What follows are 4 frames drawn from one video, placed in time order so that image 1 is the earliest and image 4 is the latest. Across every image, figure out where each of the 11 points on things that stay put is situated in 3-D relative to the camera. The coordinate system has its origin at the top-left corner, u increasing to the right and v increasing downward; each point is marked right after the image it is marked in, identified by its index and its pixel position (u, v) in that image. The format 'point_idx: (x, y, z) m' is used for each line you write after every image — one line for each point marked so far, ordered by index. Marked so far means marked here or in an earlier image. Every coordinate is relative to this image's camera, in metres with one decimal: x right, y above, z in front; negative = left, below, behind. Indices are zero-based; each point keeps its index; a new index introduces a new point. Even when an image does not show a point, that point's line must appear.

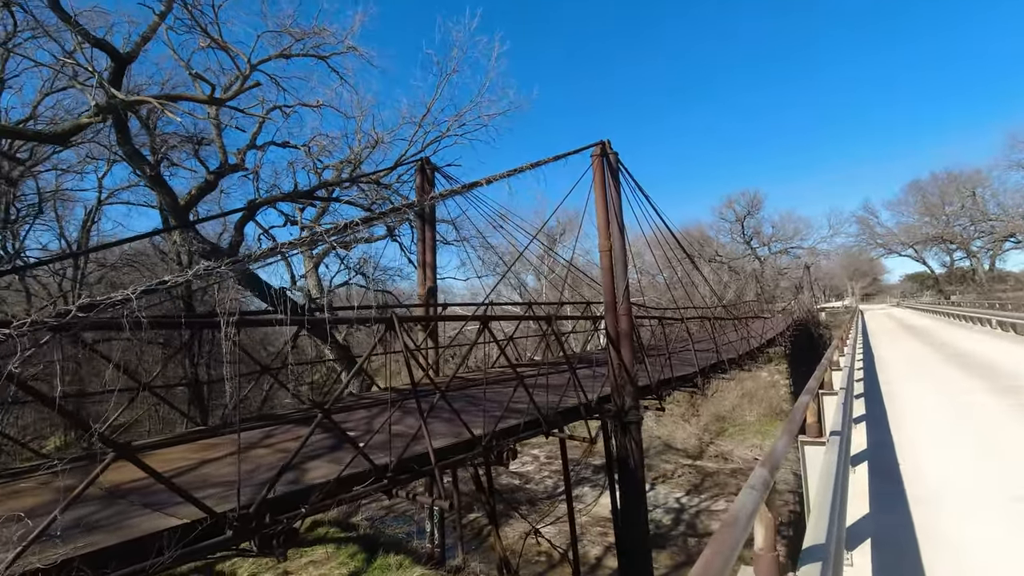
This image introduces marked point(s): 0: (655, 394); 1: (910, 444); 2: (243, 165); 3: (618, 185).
0: (+2.3, -1.7, +9.2) m
1: (+3.8, -1.5, +5.3) m
2: (-5.8, +2.7, +12.1) m
3: (+1.5, +1.5, +8.0) m
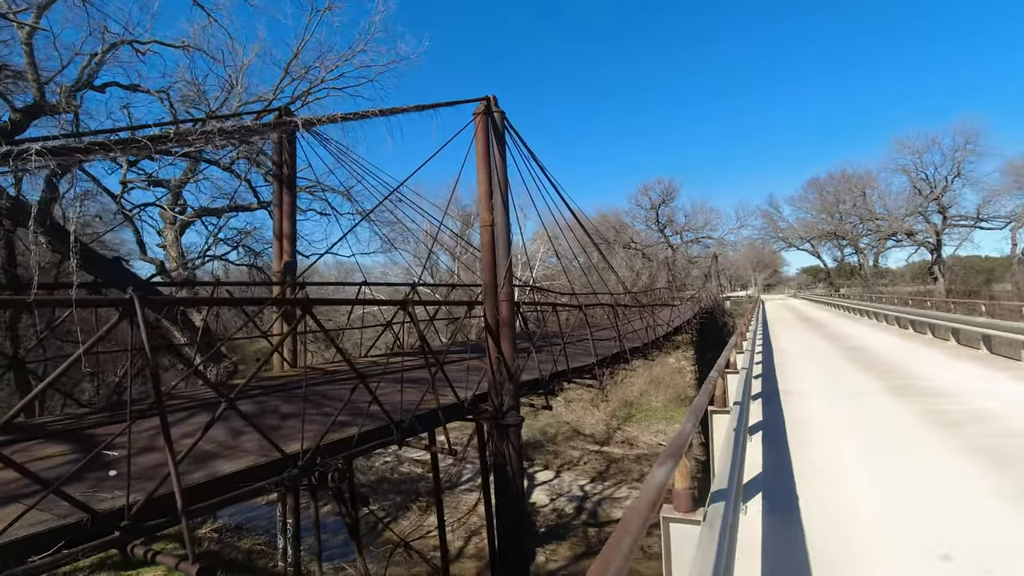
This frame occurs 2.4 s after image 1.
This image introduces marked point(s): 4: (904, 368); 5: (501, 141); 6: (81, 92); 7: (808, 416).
0: (+0.5, -1.5, +8.2) m
1: (+2.5, -1.4, +4.6) m
2: (-7.9, +3.2, +9.9) m
3: (-0.1, +1.7, +6.9) m
4: (+5.8, -1.2, +8.2) m
5: (-0.2, +1.8, +6.8) m
6: (-8.0, +3.7, +10.4) m
7: (+3.2, -1.4, +5.9) m
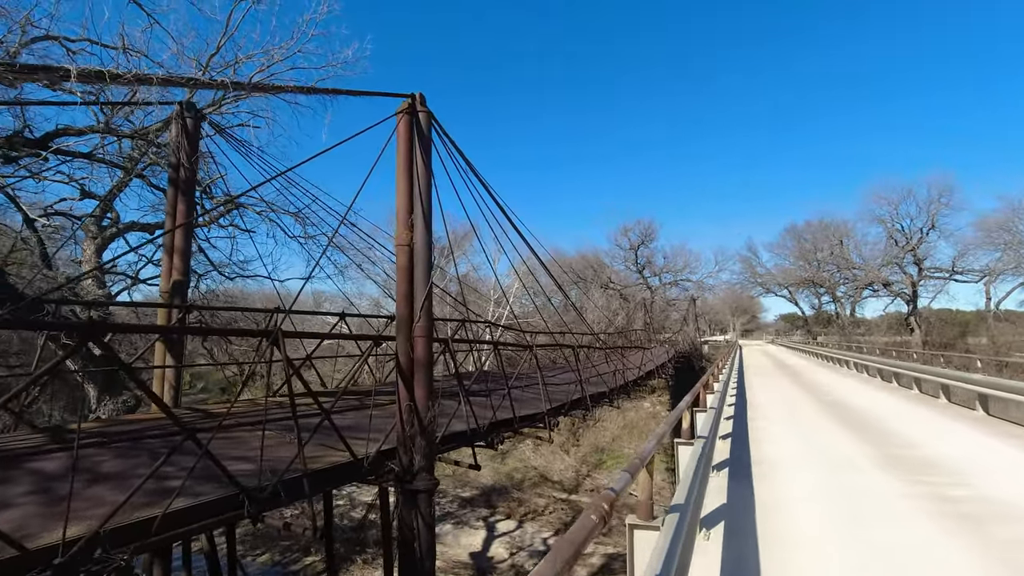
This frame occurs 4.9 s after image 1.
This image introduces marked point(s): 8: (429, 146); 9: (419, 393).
0: (-0.4, -1.9, +7.0) m
1: (+1.7, -1.7, +3.4) m
2: (-8.6, +3.0, +8.7) m
3: (-0.8, +1.4, +5.8) m
4: (+4.9, -1.8, +7.2) m
5: (-0.9, +1.5, +5.8) m
6: (-8.8, +3.4, +9.2) m
7: (+2.3, -1.7, +4.8) m
8: (-0.9, +1.5, +5.8) m
9: (-0.9, -1.0, +5.4) m
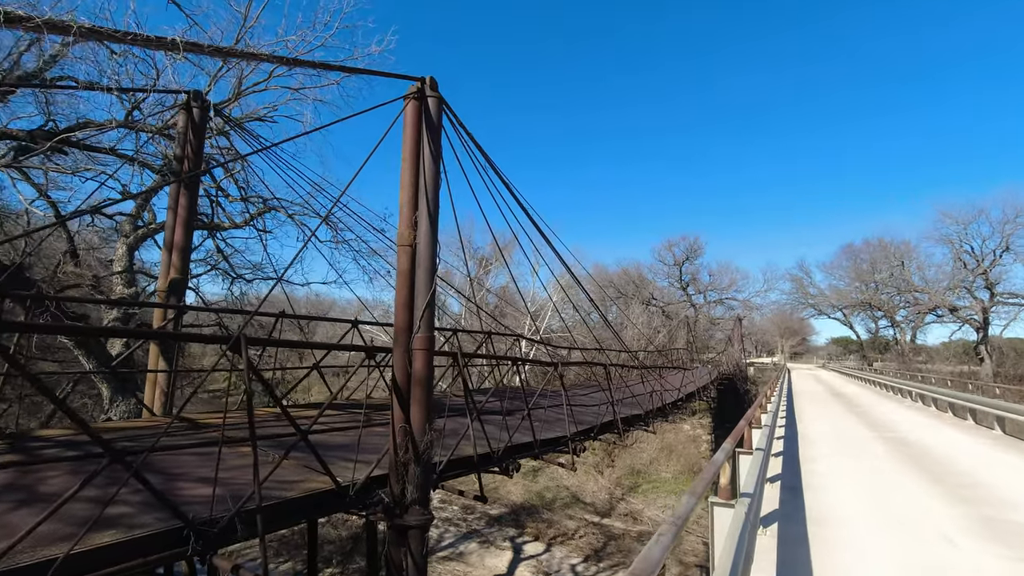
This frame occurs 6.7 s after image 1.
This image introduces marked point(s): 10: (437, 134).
0: (-0.3, -2.0, +6.3) m
1: (+1.6, -1.8, +2.5) m
2: (-8.2, +3.1, +8.7) m
3: (-0.7, +1.3, +5.2) m
4: (+5.1, -2.1, +6.1) m
5: (-0.7, +1.4, +5.2) m
6: (-8.3, +3.5, +9.2) m
7: (+2.3, -1.9, +3.9) m
8: (-0.7, +1.4, +5.2) m
9: (-0.8, -1.1, +4.7) m
10: (-0.7, +1.4, +5.2) m
